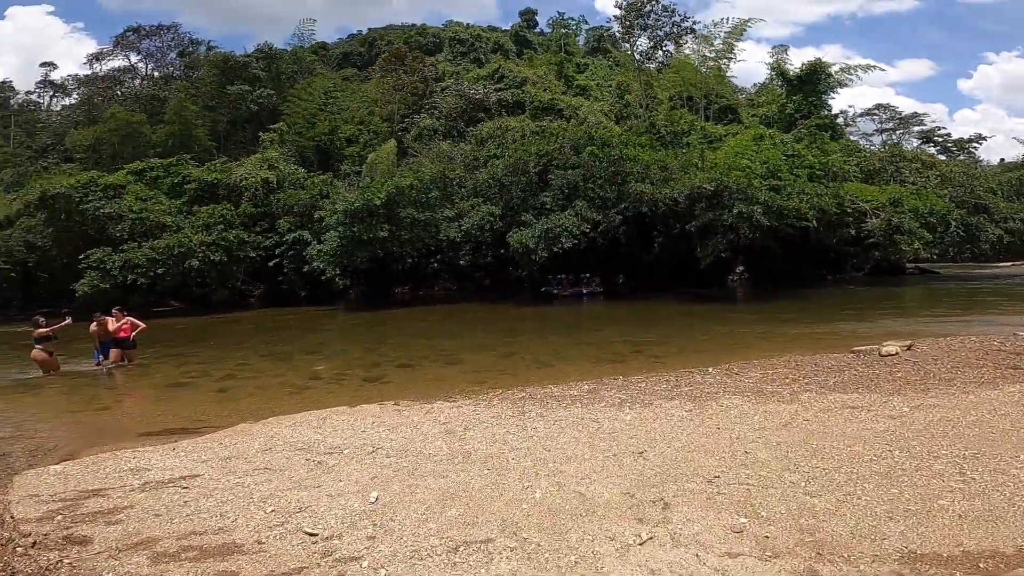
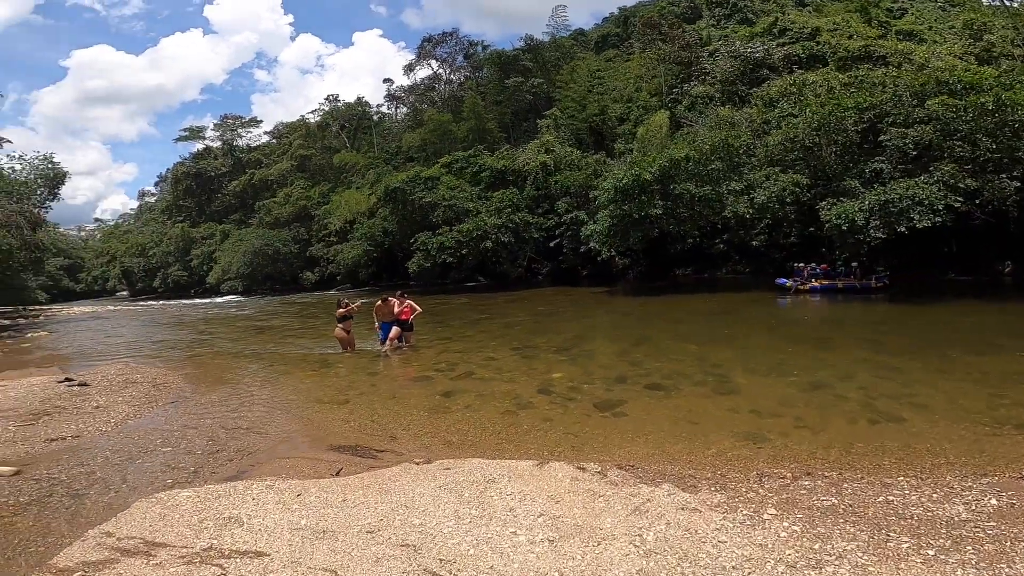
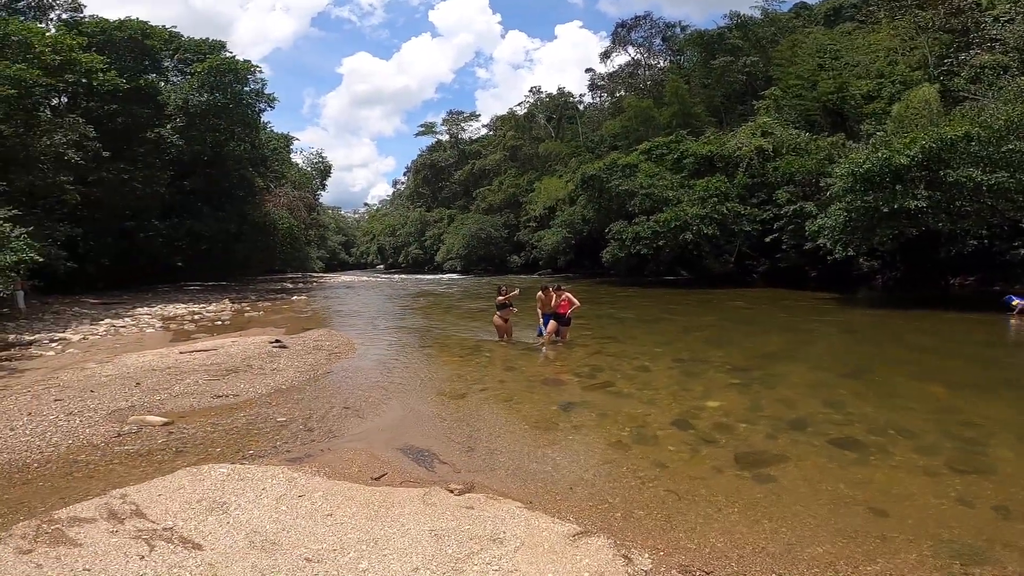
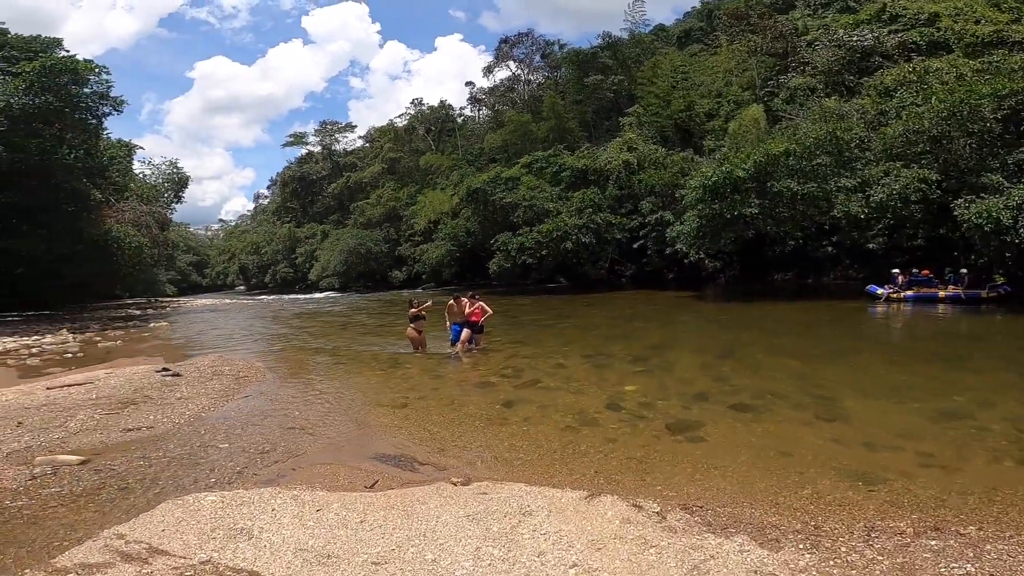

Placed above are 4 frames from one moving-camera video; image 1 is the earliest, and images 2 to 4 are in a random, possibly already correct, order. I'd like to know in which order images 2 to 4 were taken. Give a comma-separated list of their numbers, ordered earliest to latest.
2, 4, 3
